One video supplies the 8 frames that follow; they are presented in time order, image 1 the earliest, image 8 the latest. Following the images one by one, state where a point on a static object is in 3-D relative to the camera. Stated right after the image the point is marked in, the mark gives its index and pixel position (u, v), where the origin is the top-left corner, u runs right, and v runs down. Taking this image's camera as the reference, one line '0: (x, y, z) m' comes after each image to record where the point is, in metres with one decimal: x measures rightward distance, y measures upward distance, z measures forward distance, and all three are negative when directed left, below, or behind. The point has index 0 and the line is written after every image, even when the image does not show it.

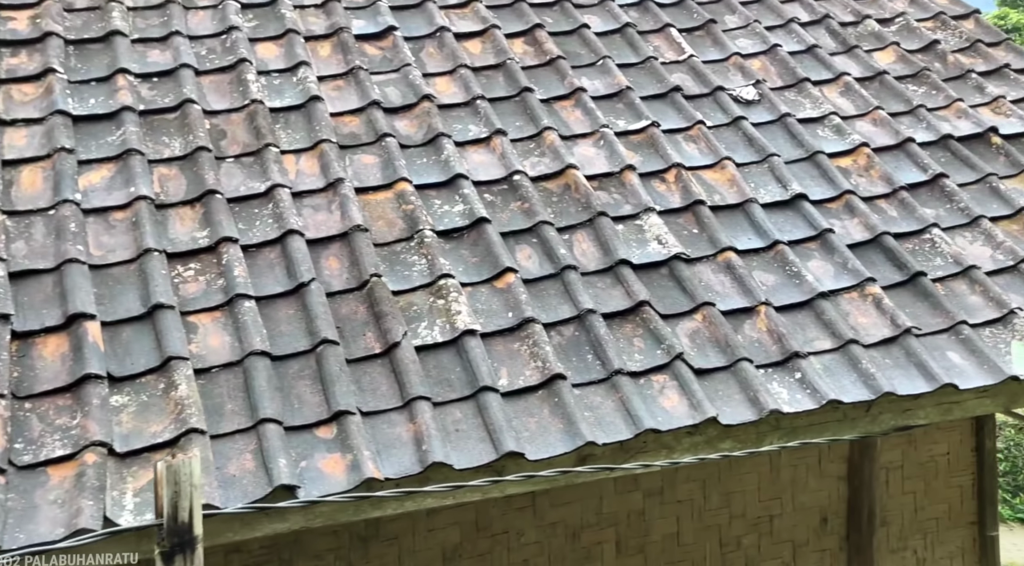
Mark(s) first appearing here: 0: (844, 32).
0: (+0.9, +0.7, +3.2) m
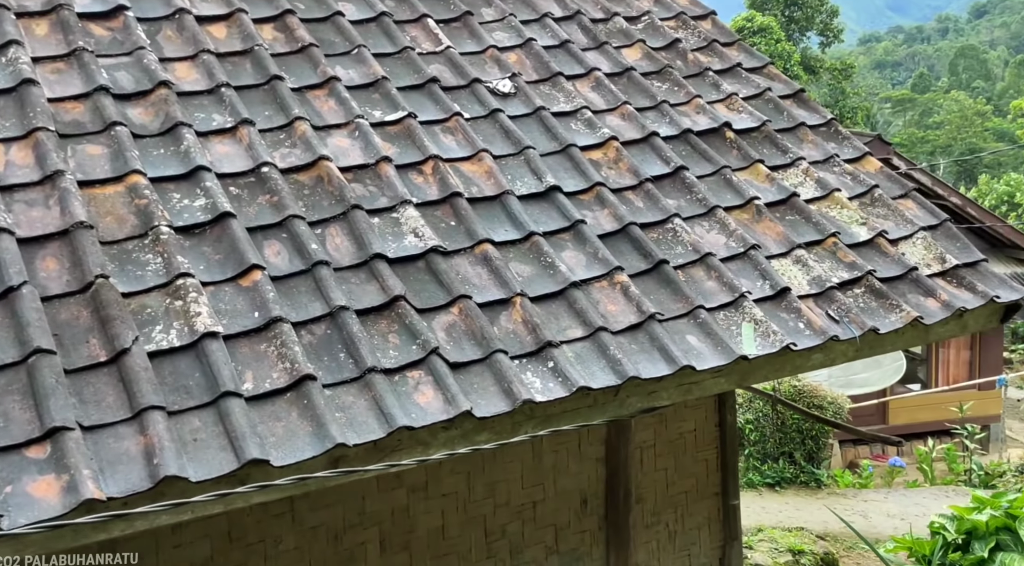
0: (+0.2, +0.7, +3.3) m
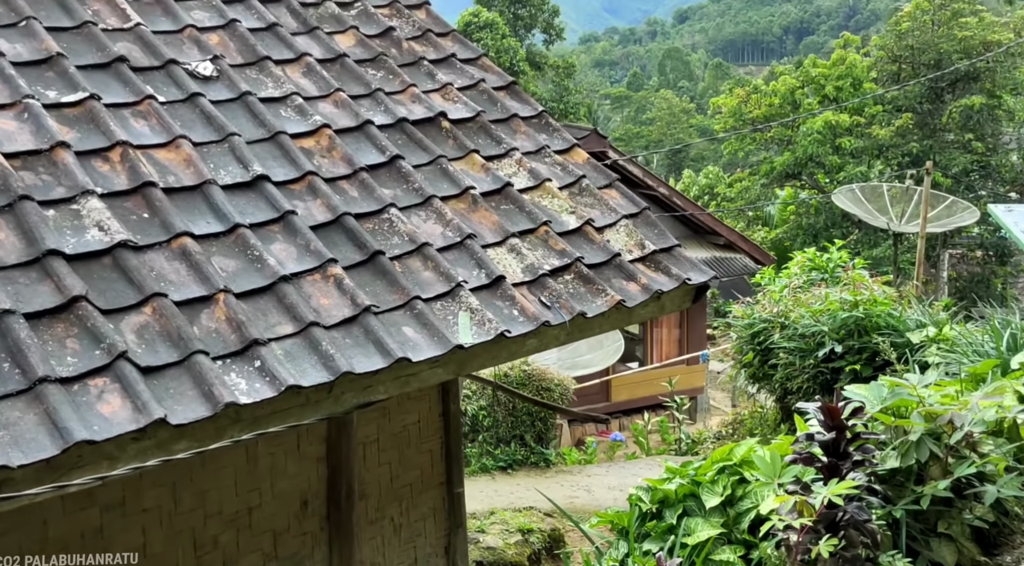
0: (-0.6, +0.7, +3.2) m
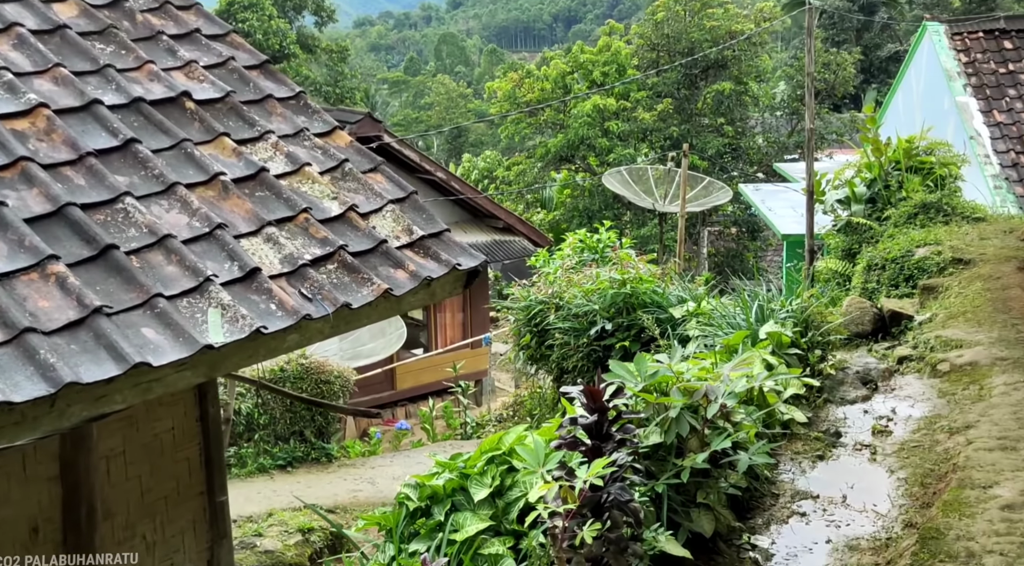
0: (-1.2, +0.7, +3.0) m
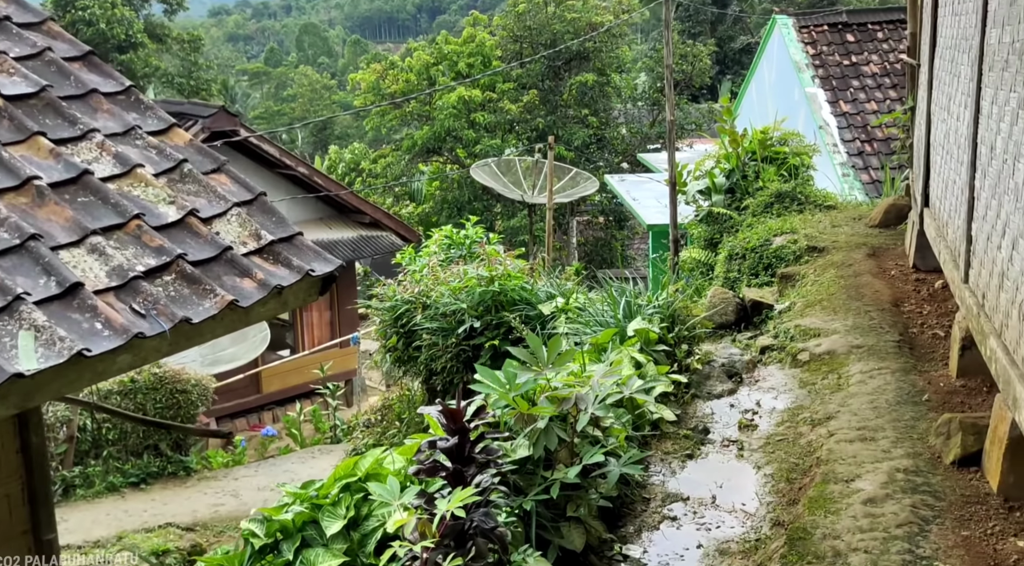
0: (-1.5, +0.7, +2.7) m
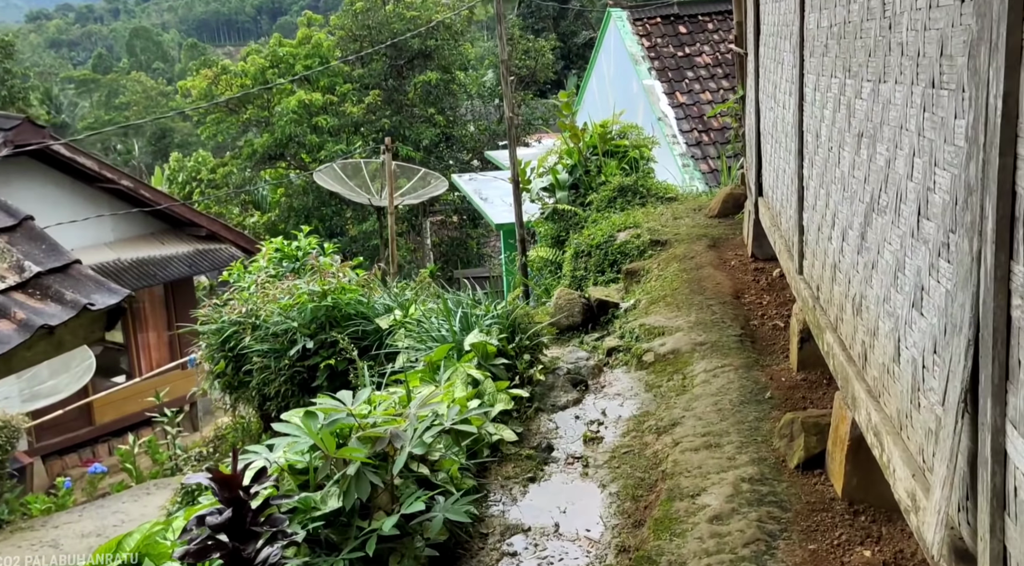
0: (-2.0, +0.5, +2.3) m
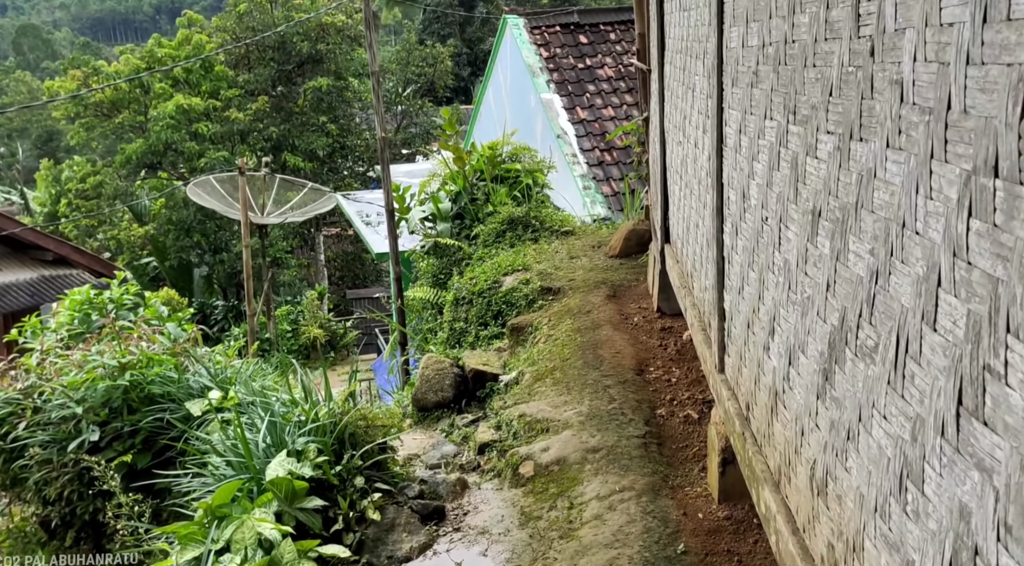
0: (-2.3, +0.2, +0.9) m
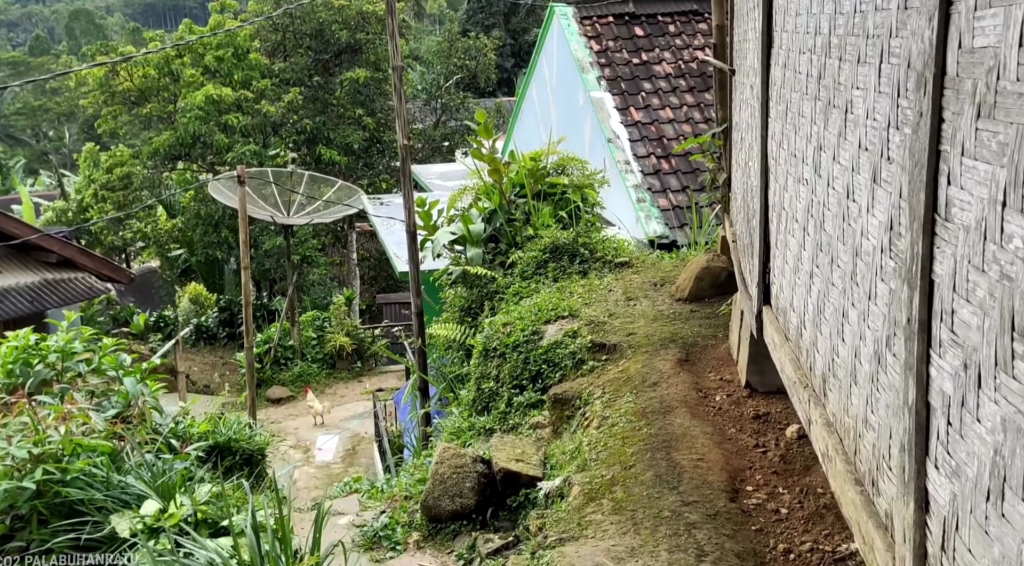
0: (-2.3, 0.0, -0.5) m
